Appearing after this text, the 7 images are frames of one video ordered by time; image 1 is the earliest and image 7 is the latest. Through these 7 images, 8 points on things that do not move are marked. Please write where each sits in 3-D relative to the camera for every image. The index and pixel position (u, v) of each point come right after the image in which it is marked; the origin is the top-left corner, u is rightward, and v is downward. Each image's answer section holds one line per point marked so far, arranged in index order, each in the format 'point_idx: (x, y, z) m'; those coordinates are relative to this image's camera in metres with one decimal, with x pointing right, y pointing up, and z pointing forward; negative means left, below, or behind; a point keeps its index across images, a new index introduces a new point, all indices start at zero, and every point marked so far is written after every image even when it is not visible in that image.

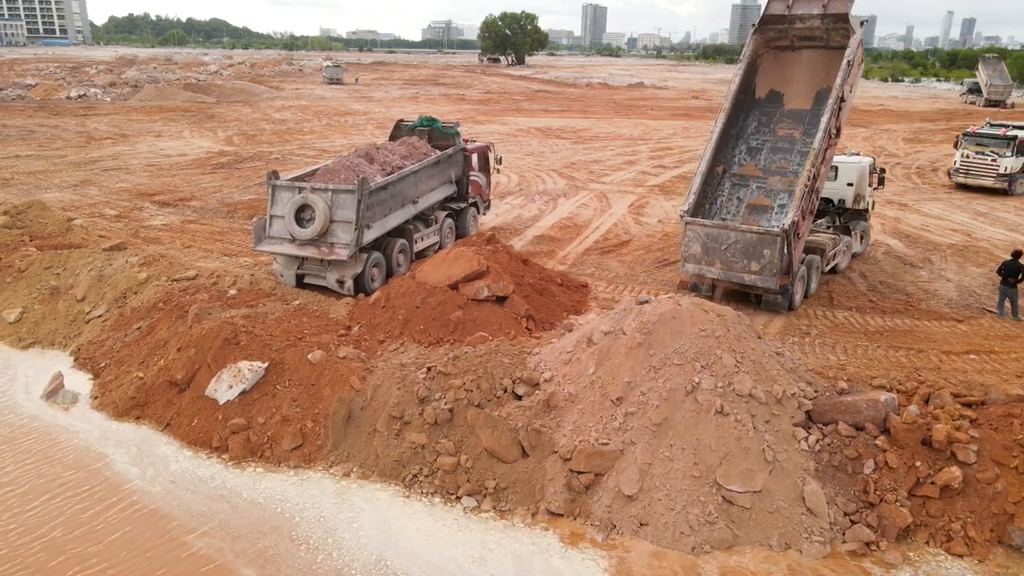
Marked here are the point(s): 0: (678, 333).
0: (+1.6, -0.4, +6.6) m
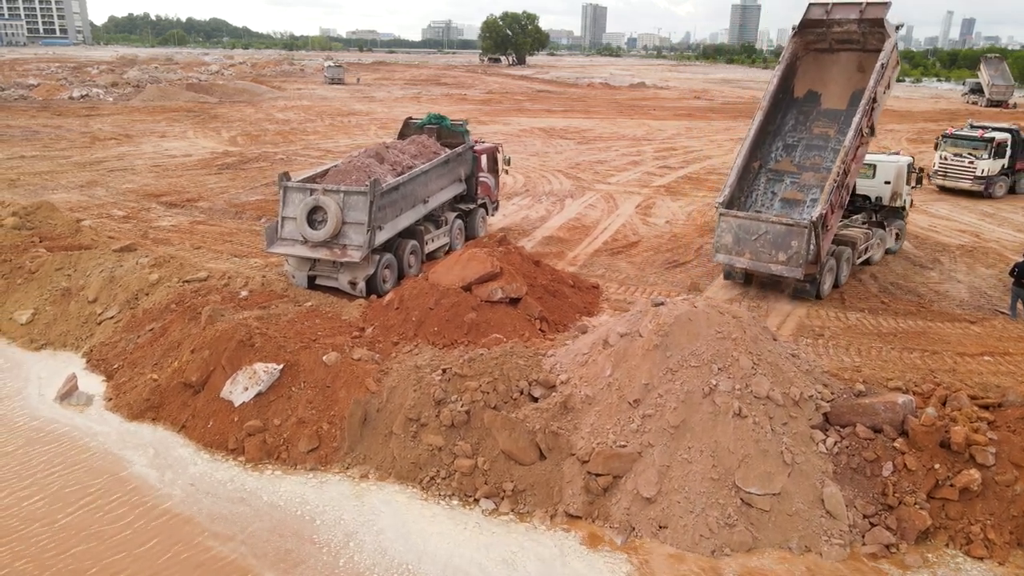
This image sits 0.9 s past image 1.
0: (+1.7, -0.4, +6.6) m
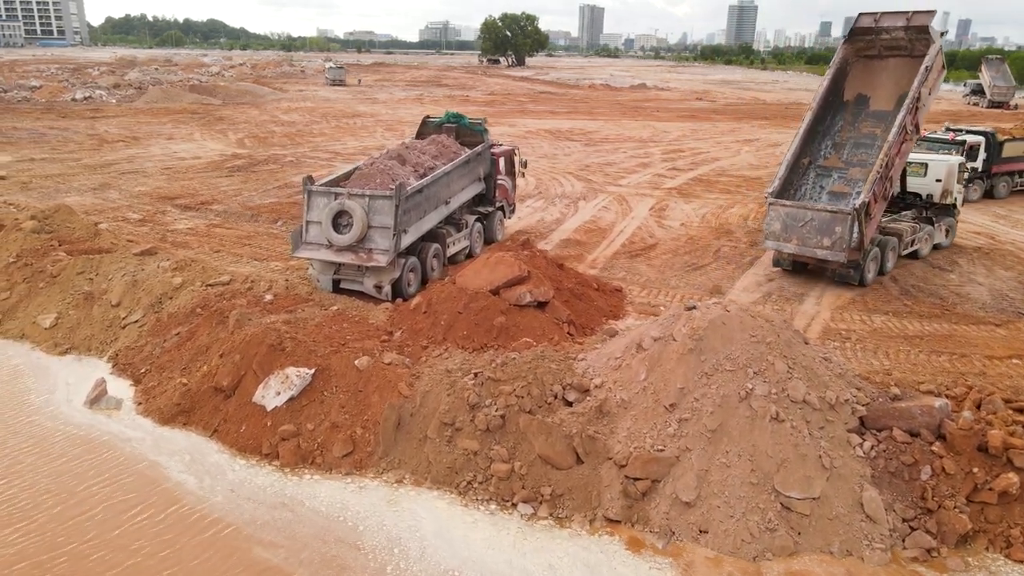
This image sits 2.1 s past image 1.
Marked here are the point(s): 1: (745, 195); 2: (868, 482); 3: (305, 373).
0: (+2.1, -0.5, +6.6) m
1: (+5.7, +2.3, +17.1) m
2: (+3.0, -1.6, +5.9) m
3: (-2.1, -0.9, +7.2) m
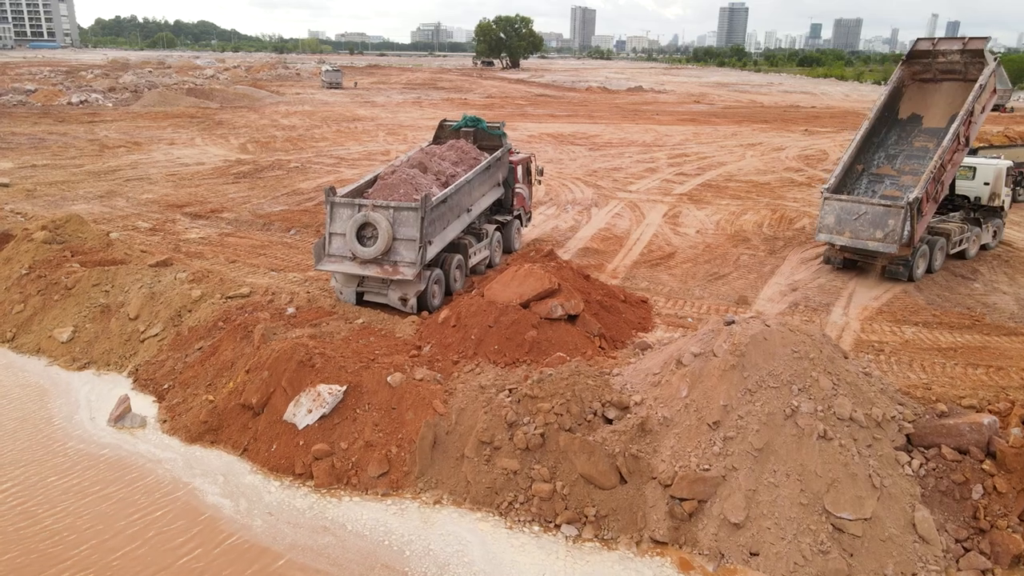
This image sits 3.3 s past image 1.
0: (+2.4, -0.6, +6.6) m
1: (+6.0, +2.1, +17.0) m
2: (+3.4, -1.8, +5.8) m
3: (-1.8, -1.0, +7.1) m
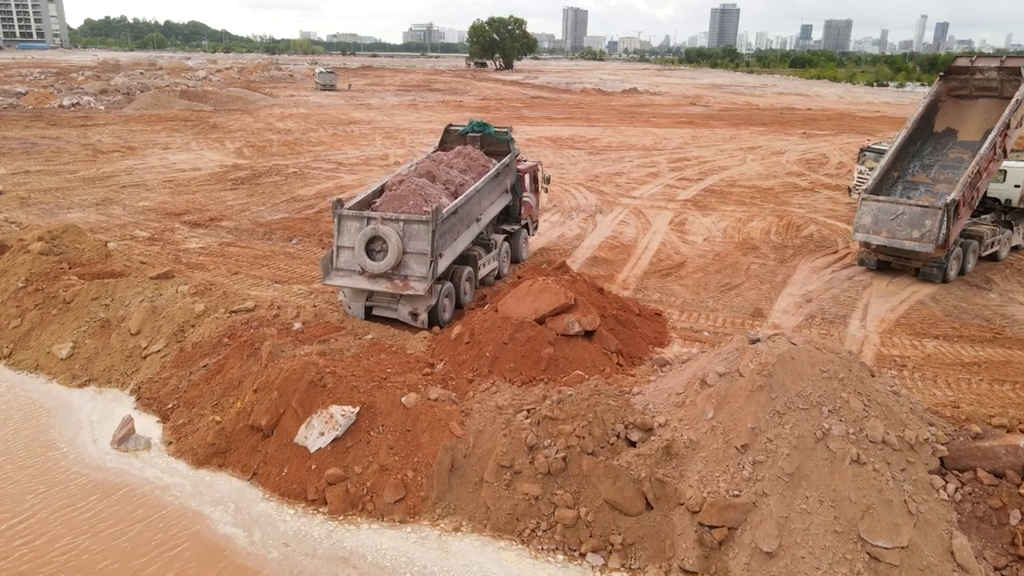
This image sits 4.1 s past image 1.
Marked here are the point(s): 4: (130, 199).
0: (+2.6, -0.8, +6.4) m
1: (+6.0, +2.0, +16.9) m
2: (+3.6, -1.9, +5.7) m
3: (-1.6, -1.2, +6.8) m
4: (-8.7, +2.0, +15.9) m
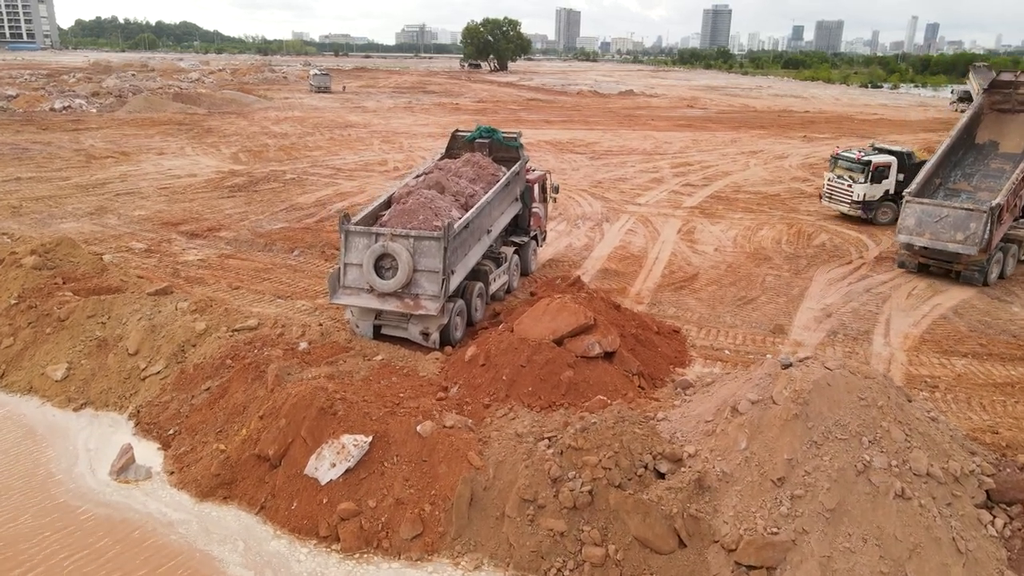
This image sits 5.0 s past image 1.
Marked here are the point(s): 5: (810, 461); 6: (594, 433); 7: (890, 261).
0: (+2.8, -1.0, +6.1) m
1: (+6.1, +1.8, +16.6) m
2: (+3.8, -2.1, +5.4) m
3: (-1.4, -1.4, +6.5) m
4: (-8.6, +1.8, +15.5) m
5: (+2.5, -1.4, +5.8) m
6: (+0.7, -1.3, +6.4) m
7: (+6.9, +0.5, +12.7) m
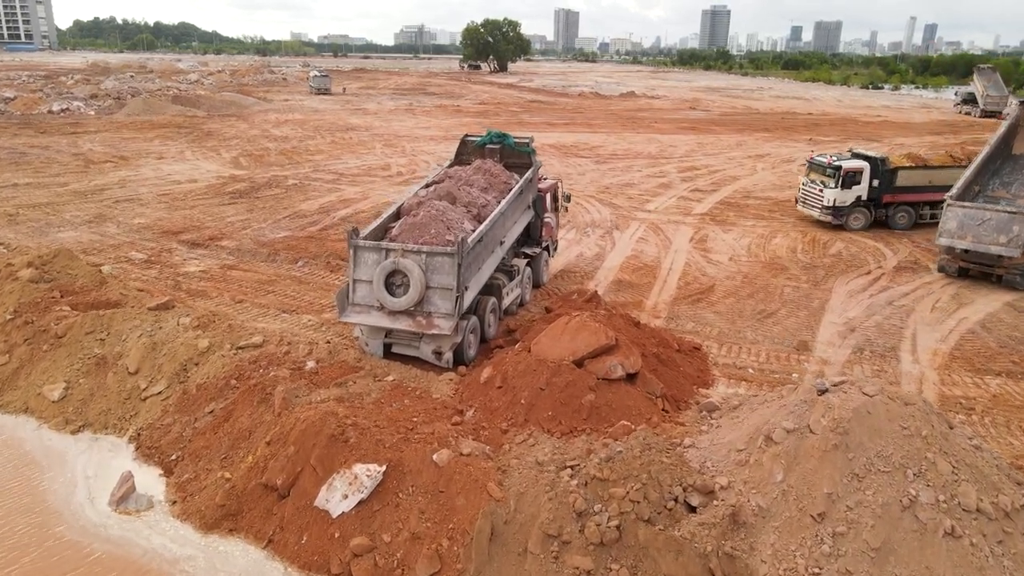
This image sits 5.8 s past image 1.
0: (+3.0, -1.2, +5.8) m
1: (+6.3, +1.6, +16.3) m
2: (+4.0, -2.3, +5.0) m
3: (-1.2, -1.6, +6.2) m
4: (-8.4, +1.6, +15.2) m
5: (+2.7, -1.6, +5.5) m
6: (+0.9, -1.5, +6.0) m
7: (+7.1, +0.3, +12.4) m
